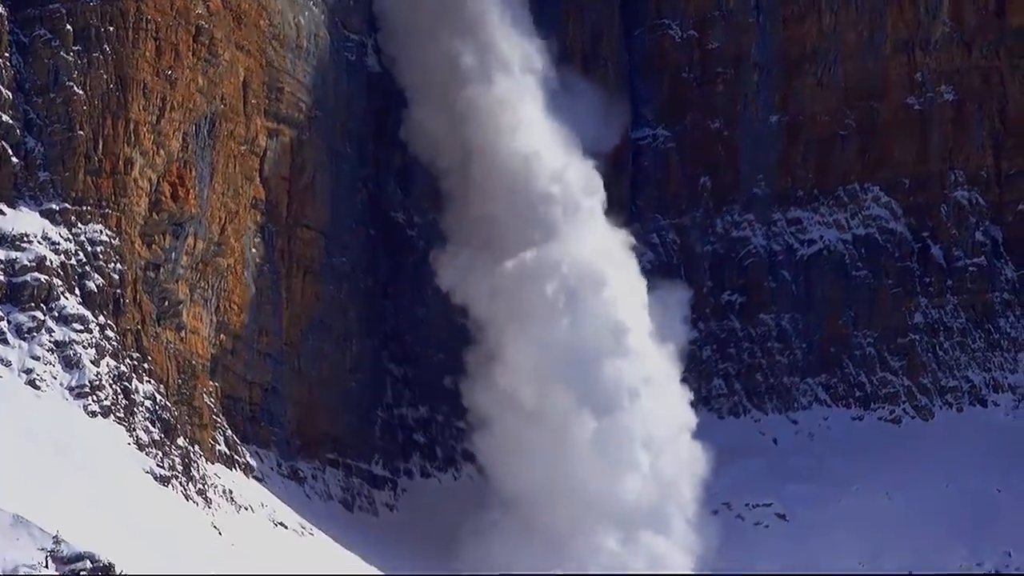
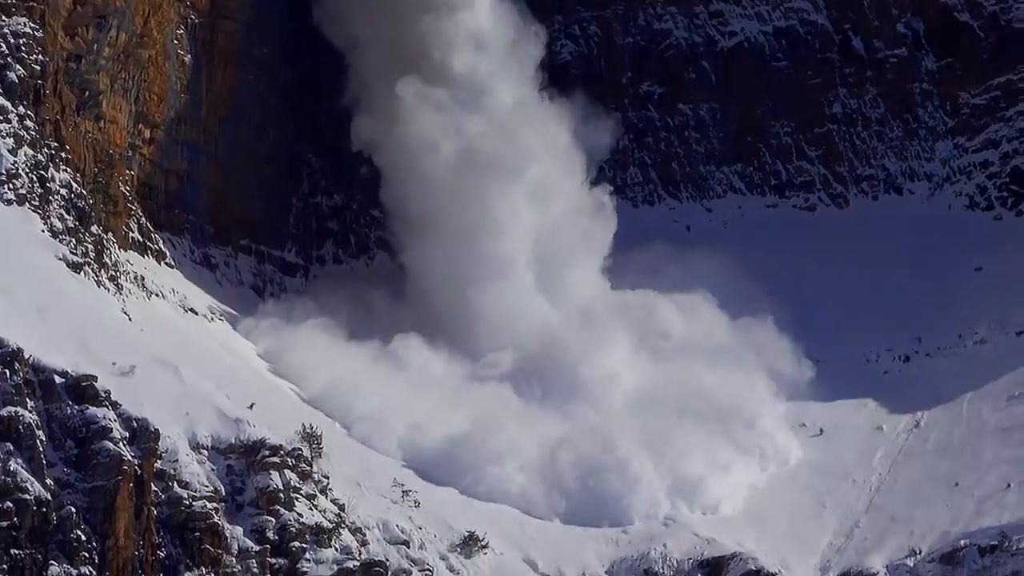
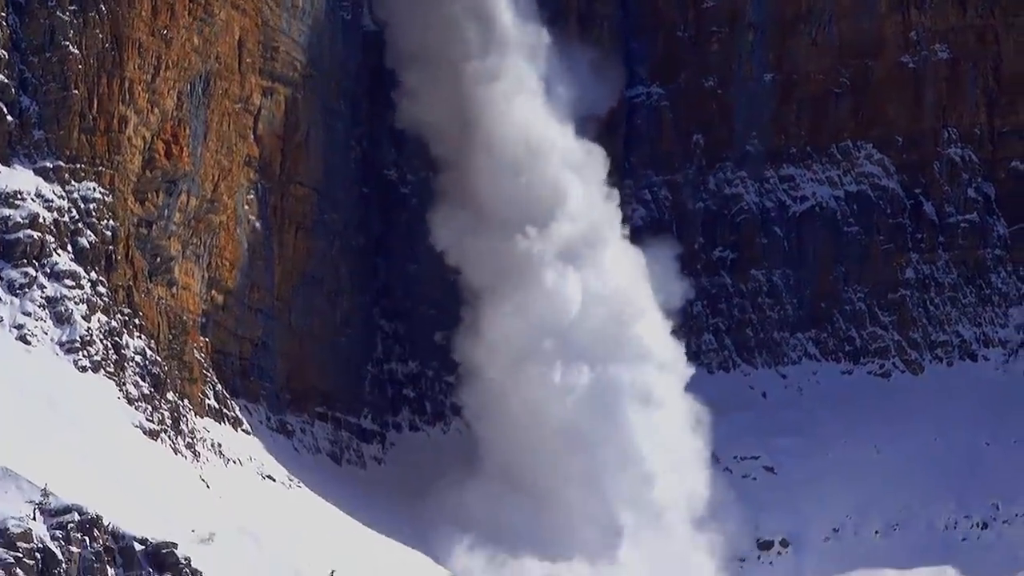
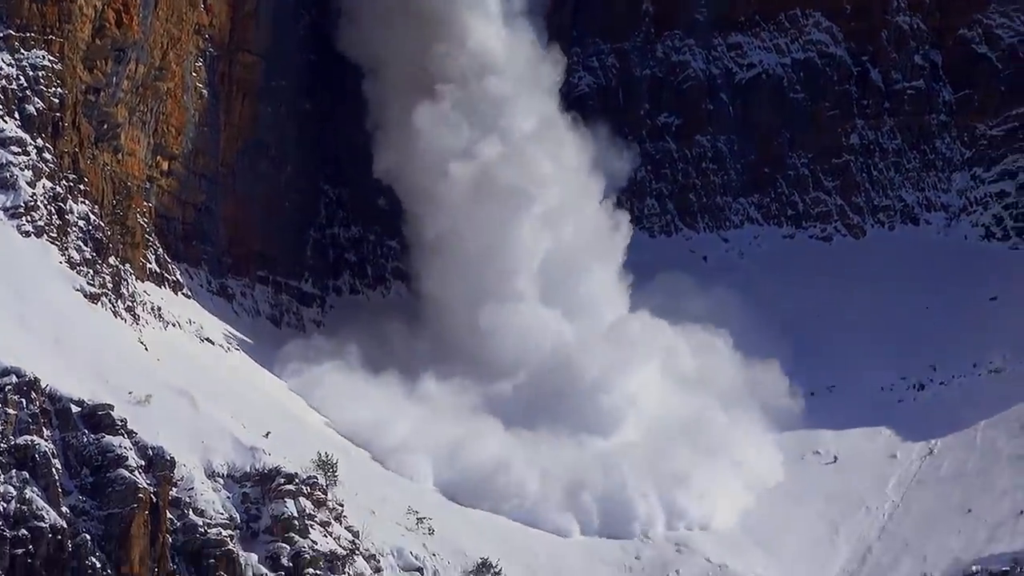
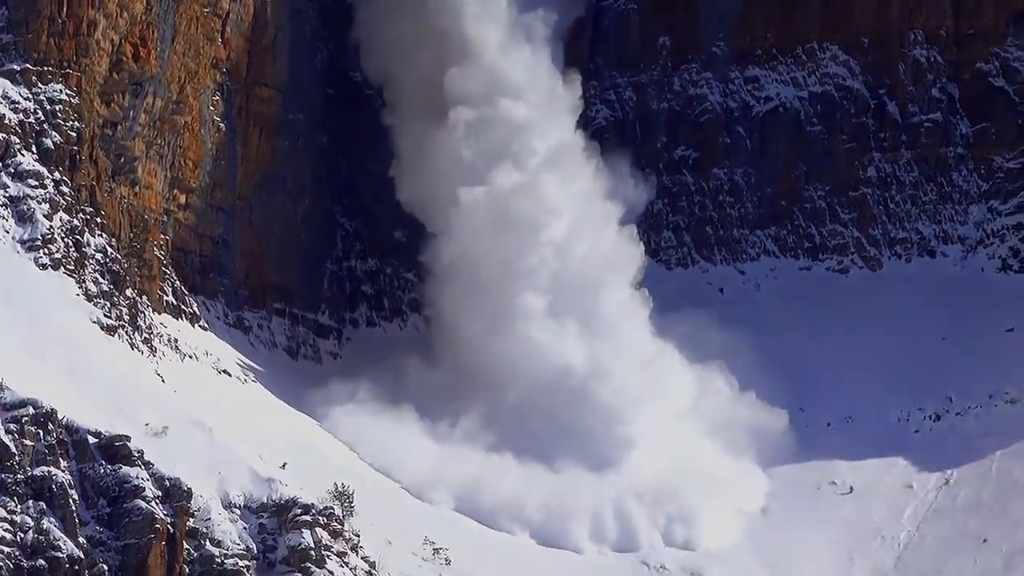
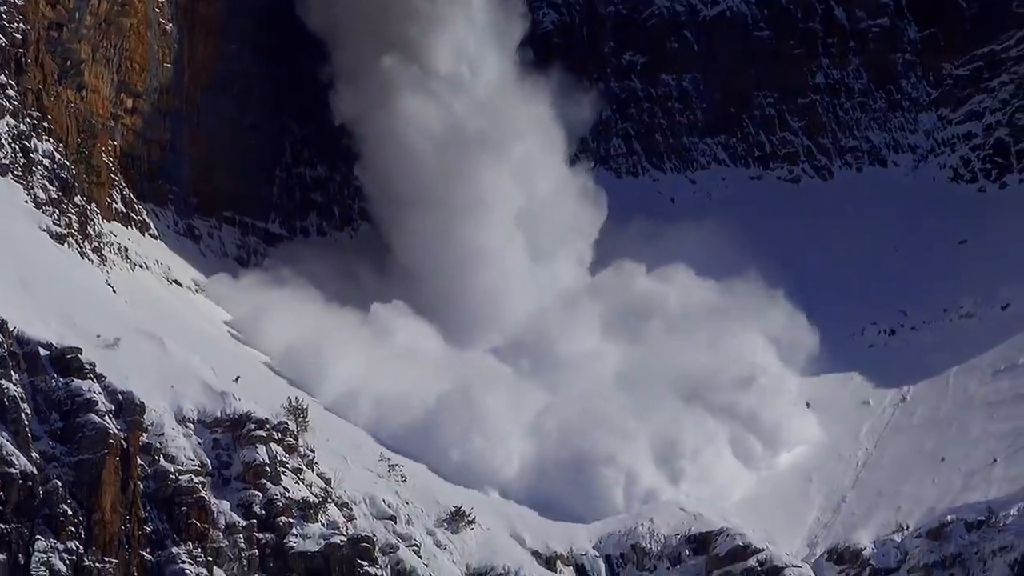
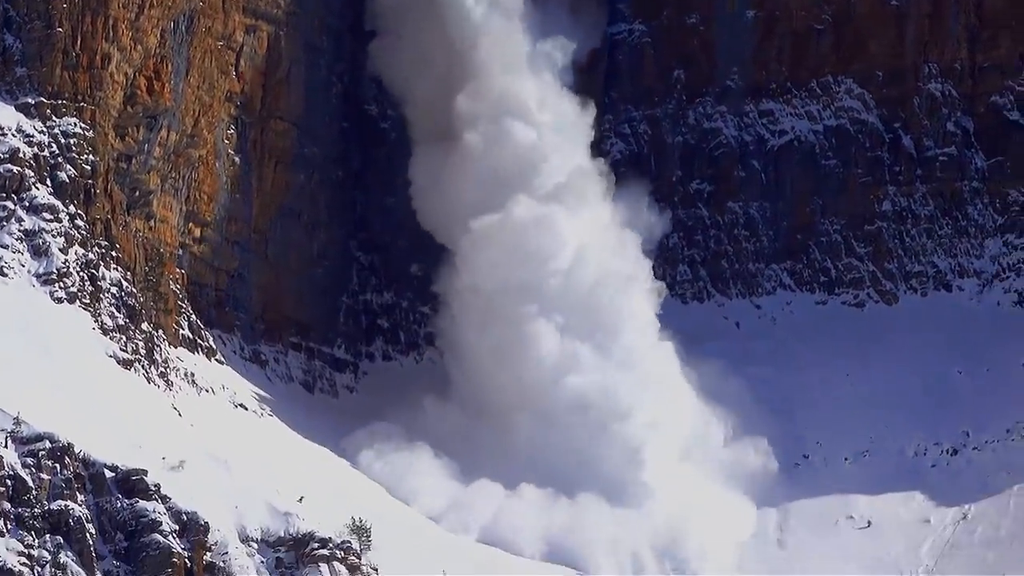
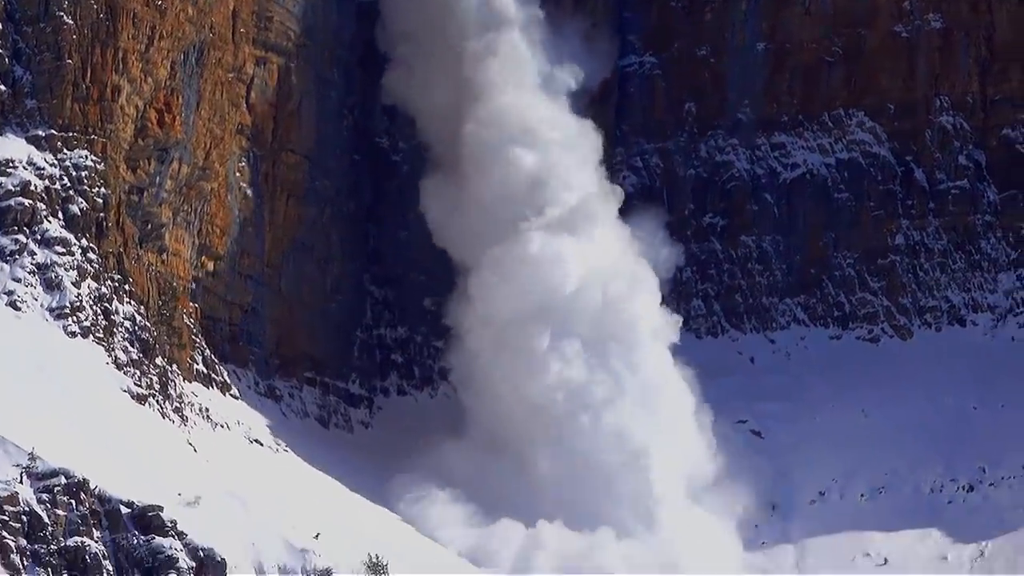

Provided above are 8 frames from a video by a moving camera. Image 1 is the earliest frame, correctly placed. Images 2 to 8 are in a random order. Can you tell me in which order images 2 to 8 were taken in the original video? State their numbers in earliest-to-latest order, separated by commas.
3, 8, 7, 5, 4, 2, 6
